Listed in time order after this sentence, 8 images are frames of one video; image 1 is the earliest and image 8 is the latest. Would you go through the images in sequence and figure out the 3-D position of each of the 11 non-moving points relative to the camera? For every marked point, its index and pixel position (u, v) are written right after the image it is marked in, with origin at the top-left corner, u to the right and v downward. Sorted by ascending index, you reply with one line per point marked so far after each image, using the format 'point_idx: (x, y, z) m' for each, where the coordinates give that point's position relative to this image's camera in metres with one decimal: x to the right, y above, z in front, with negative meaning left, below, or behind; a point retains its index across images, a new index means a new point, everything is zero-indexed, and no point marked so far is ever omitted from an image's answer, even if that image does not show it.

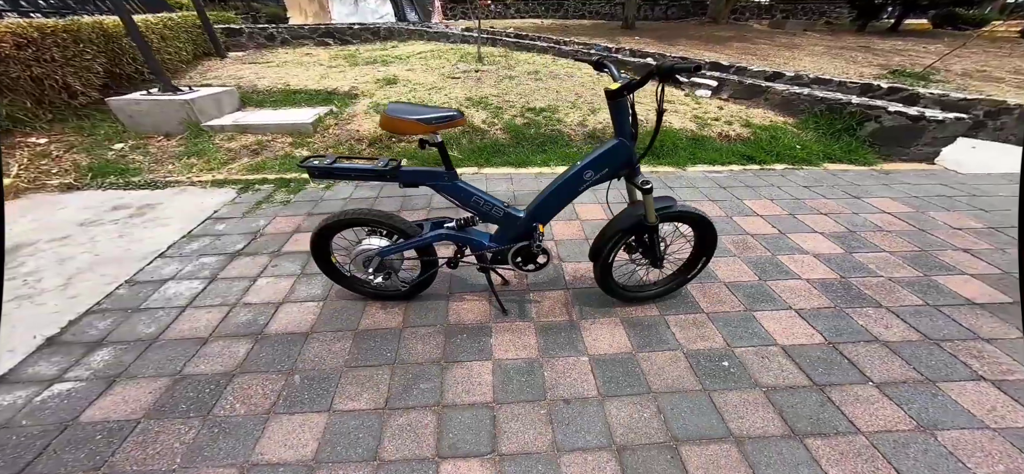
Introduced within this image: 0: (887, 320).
0: (+2.1, -0.4, +2.0) m
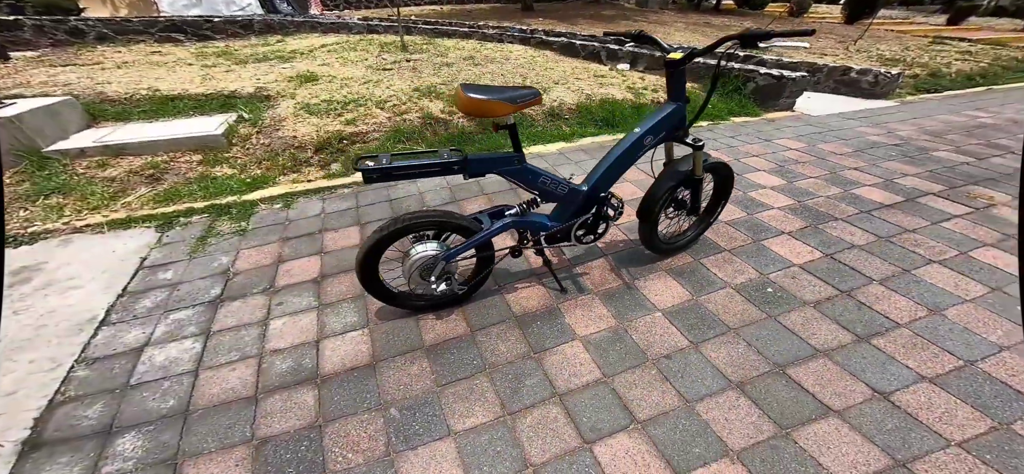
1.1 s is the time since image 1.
0: (+2.3, +0.1, +2.5) m
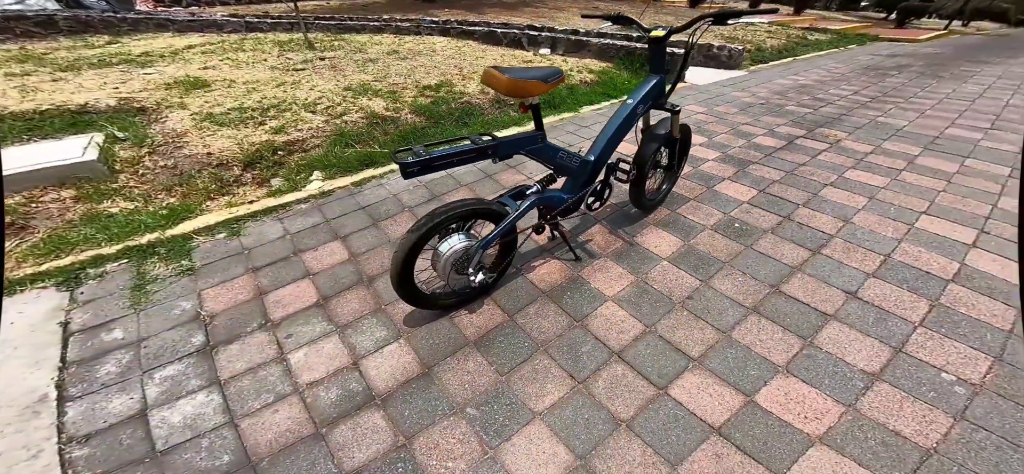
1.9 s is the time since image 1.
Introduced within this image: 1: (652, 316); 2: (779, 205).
0: (+2.1, +0.6, +3.1) m
1: (+0.7, -0.4, +1.7) m
2: (+1.9, +0.2, +2.6) m
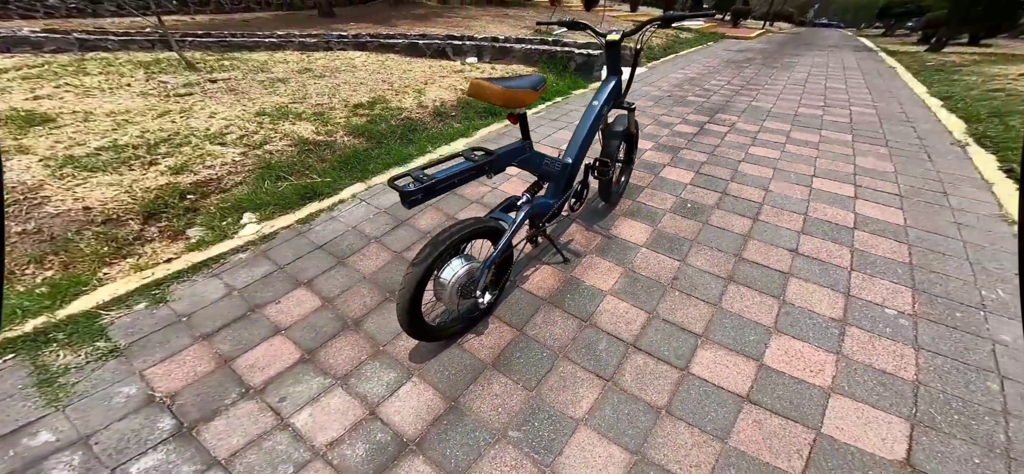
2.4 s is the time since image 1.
0: (+1.7, +0.8, +3.4) m
1: (+0.7, -0.3, +1.8) m
2: (+1.6, +0.4, +2.9) m
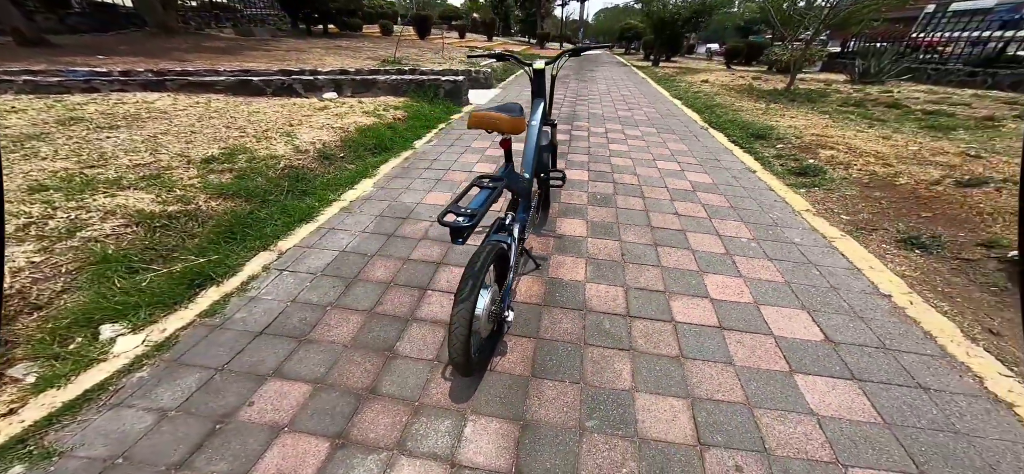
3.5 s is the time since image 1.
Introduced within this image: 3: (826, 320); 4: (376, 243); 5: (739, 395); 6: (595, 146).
0: (+0.7, +0.9, +4.0) m
1: (+0.6, -0.3, +2.1) m
2: (+0.9, +0.6, +3.5) m
3: (+1.7, -0.4, +2.0) m
4: (-0.9, -0.1, +2.5) m
5: (+1.0, -0.7, +1.5) m
6: (+1.0, +1.0, +4.3) m
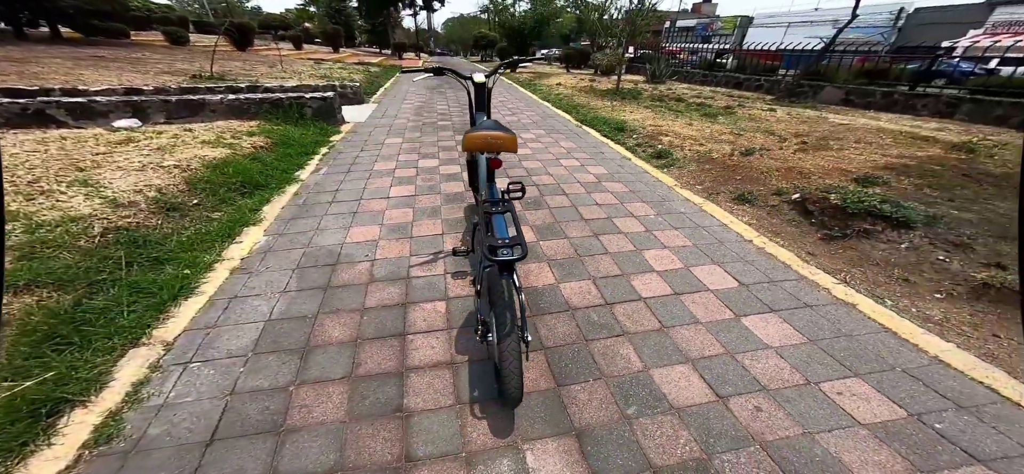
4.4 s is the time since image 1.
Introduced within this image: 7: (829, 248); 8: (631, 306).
0: (-0.3, +0.8, +4.1) m
1: (+0.5, -0.2, +2.3) m
2: (0.0, +0.6, +3.7) m
3: (+1.5, -0.2, +2.6) m
4: (-1.2, -0.3, +2.1) m
5: (+1.1, -0.6, +1.9) m
6: (-0.2, +1.0, +4.4) m
7: (+2.5, -0.1, +2.9) m
8: (+0.7, -0.4, +2.1) m
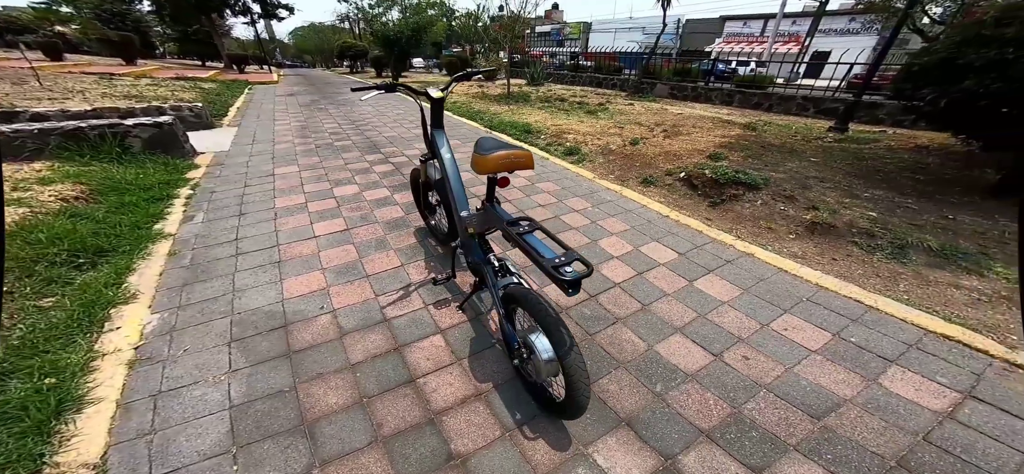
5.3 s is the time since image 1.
0: (-1.1, +0.6, +3.8) m
1: (+0.3, -0.2, +2.4) m
2: (-0.6, +0.4, +3.6) m
3: (+1.3, 0.0, +3.0) m
4: (-1.1, -0.6, +1.8) m
5: (+1.1, -0.4, +2.2) m
6: (-1.1, +0.8, +4.2) m
7: (+2.1, +0.3, +3.6) m
8: (+0.6, -0.3, +2.3) m
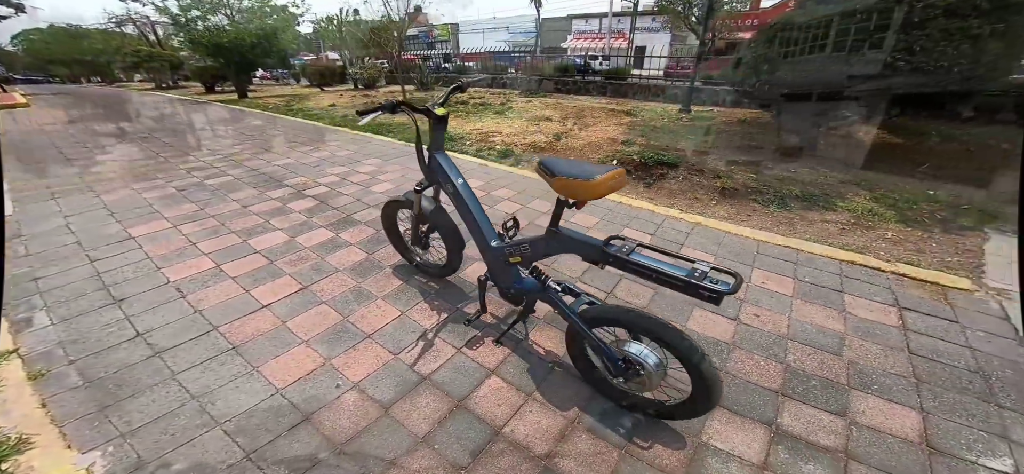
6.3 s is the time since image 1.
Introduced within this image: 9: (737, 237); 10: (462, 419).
0: (-1.6, +0.2, +3.3) m
1: (+0.4, -0.3, +2.4) m
2: (-1.0, +0.2, +3.3) m
3: (+1.1, +0.1, +3.3) m
4: (-0.7, -0.9, +1.4) m
5: (+1.2, -0.3, +2.4) m
6: (-1.7, +0.4, +3.7) m
7: (+1.6, +0.5, +4.1) m
8: (+0.7, -0.3, +2.4) m
9: (+1.9, 0.0, +3.1) m
10: (-0.3, -0.8, +1.6) m
